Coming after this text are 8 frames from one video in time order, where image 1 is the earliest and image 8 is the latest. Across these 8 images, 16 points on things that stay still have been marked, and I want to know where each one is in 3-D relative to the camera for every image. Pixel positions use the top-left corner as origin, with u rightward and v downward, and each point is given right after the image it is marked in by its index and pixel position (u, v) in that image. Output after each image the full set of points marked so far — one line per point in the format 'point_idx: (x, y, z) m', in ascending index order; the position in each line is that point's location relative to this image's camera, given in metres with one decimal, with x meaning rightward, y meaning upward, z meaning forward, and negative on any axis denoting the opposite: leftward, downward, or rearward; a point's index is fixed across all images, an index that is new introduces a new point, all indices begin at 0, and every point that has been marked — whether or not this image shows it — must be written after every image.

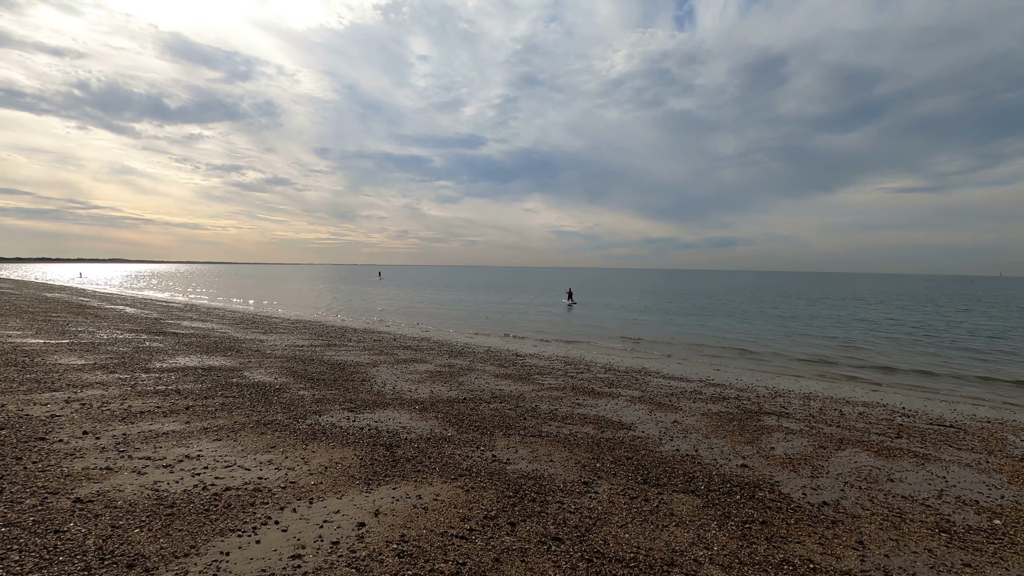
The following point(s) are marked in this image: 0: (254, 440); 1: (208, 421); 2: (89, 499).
0: (-4.9, -2.9, +9.9) m
1: (-6.5, -2.9, +11.1) m
2: (-5.5, -2.7, +6.7) m
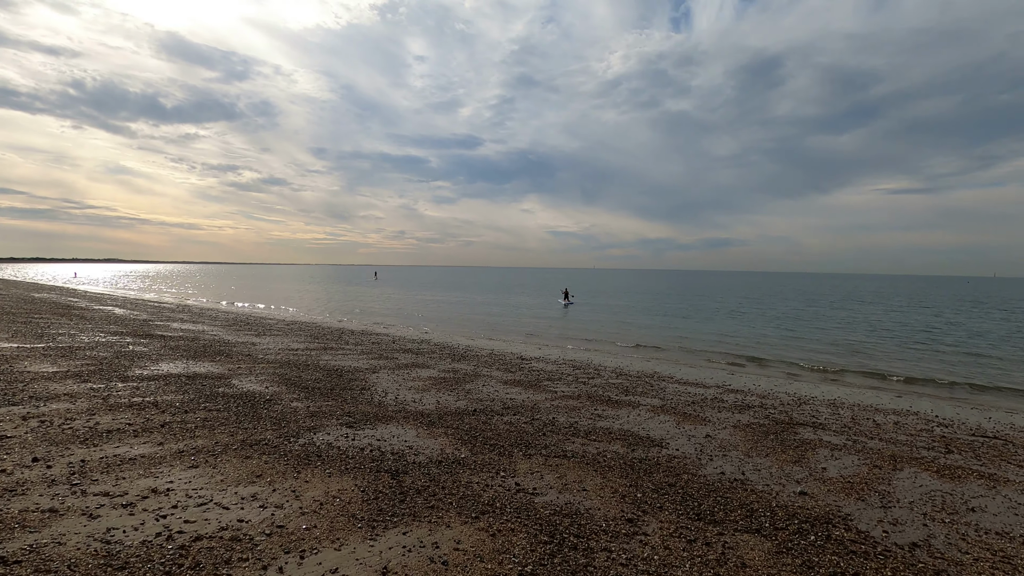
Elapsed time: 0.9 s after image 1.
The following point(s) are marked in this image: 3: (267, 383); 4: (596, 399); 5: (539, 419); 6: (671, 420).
0: (-4.5, -2.9, +8.5) m
1: (-6.1, -2.9, +9.6) m
2: (-5.0, -2.7, +5.2) m
3: (-7.8, -3.0, +16.4) m
4: (+2.9, -3.9, +18.1) m
5: (+0.7, -3.5, +13.8) m
6: (+4.6, -3.9, +15.0) m
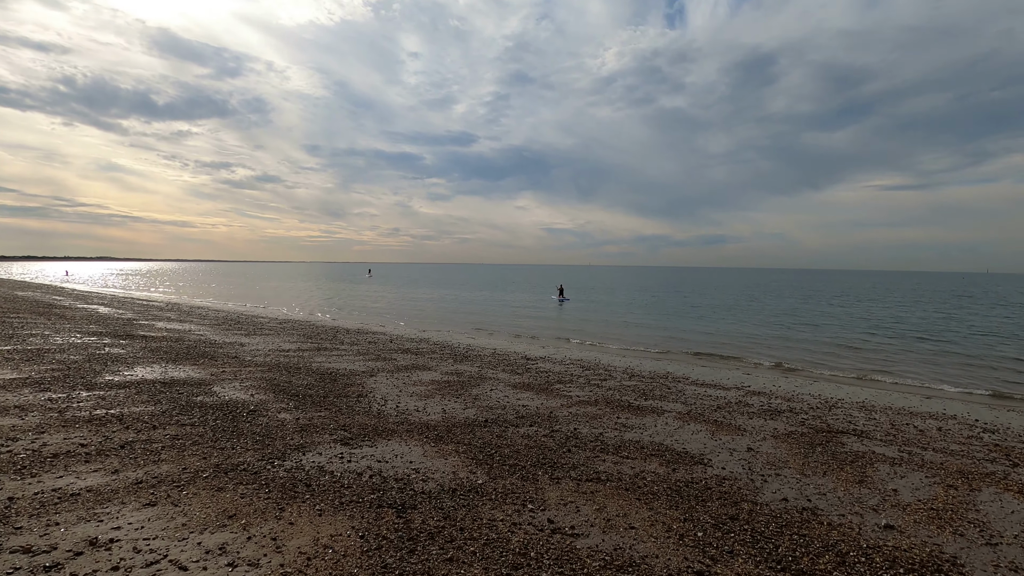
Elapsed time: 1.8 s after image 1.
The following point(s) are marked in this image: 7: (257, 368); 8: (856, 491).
0: (-4.1, -2.9, +6.8) m
1: (-5.6, -2.8, +8.0) m
2: (-4.5, -2.7, +3.6) m
3: (-7.4, -2.9, +14.8) m
4: (+3.3, -3.7, +16.5) m
5: (+1.1, -3.4, +12.3) m
6: (+5.0, -3.7, +13.5) m
7: (-9.1, -2.9, +18.4) m
8: (+6.3, -3.7, +9.4) m
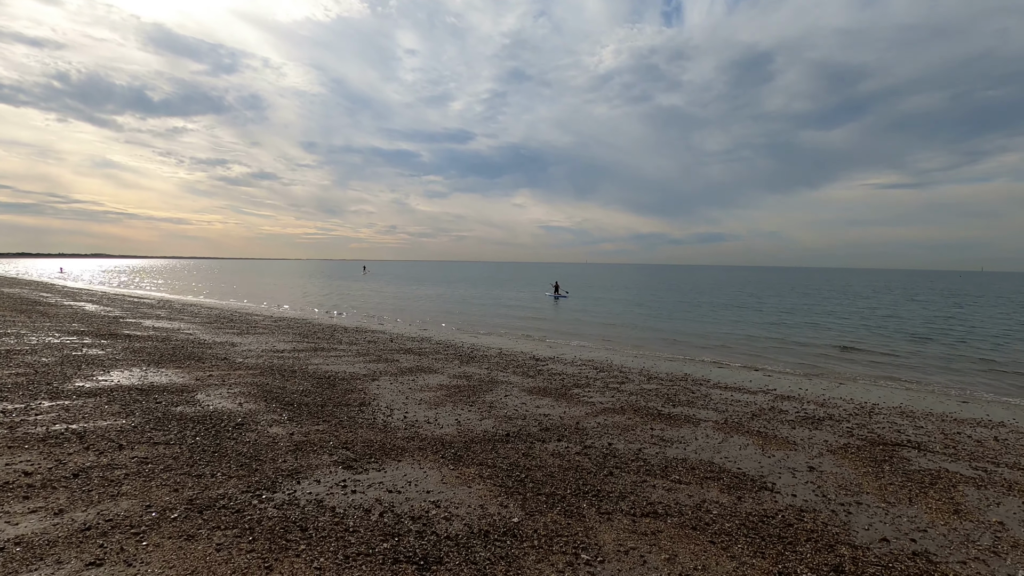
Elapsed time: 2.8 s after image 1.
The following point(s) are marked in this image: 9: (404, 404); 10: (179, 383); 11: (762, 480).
0: (-3.5, -2.8, +5.2) m
1: (-5.1, -2.7, +6.4) m
2: (-3.9, -2.6, +2.0) m
3: (-6.9, -2.8, +13.1) m
4: (+3.8, -3.6, +15.0) m
5: (+1.7, -3.3, +10.7) m
6: (+5.5, -3.6, +11.9) m
7: (-8.6, -2.7, +16.8) m
8: (+6.8, -3.6, +7.9) m
9: (-2.8, -3.0, +13.4) m
10: (-9.2, -2.6, +14.4) m
11: (+4.5, -3.5, +9.4) m
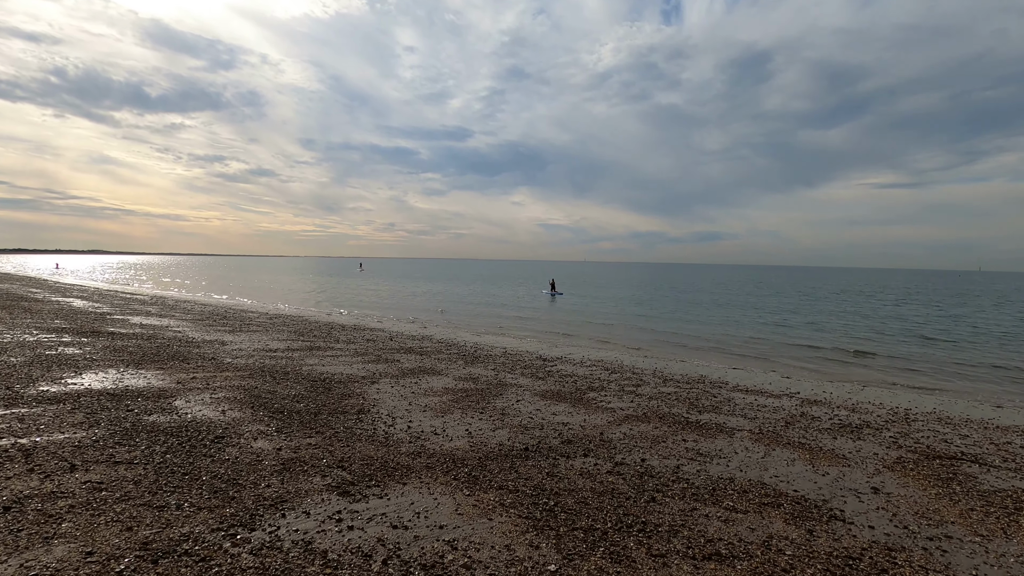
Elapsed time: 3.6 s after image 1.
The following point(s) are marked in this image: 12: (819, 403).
0: (-3.1, -2.7, +3.9) m
1: (-4.7, -2.6, +5.0) m
2: (-3.5, -2.5, +0.6) m
3: (-6.5, -2.6, +11.8) m
4: (+4.2, -3.5, +13.6) m
5: (+2.0, -3.2, +9.4) m
6: (+5.9, -3.5, +10.6) m
7: (-8.2, -2.5, +15.4) m
8: (+7.2, -3.5, +6.6) m
9: (-2.4, -2.9, +12.1) m
10: (-8.9, -2.5, +13.0) m
11: (+4.9, -3.4, +8.0) m
12: (+11.6, -4.3, +19.7) m
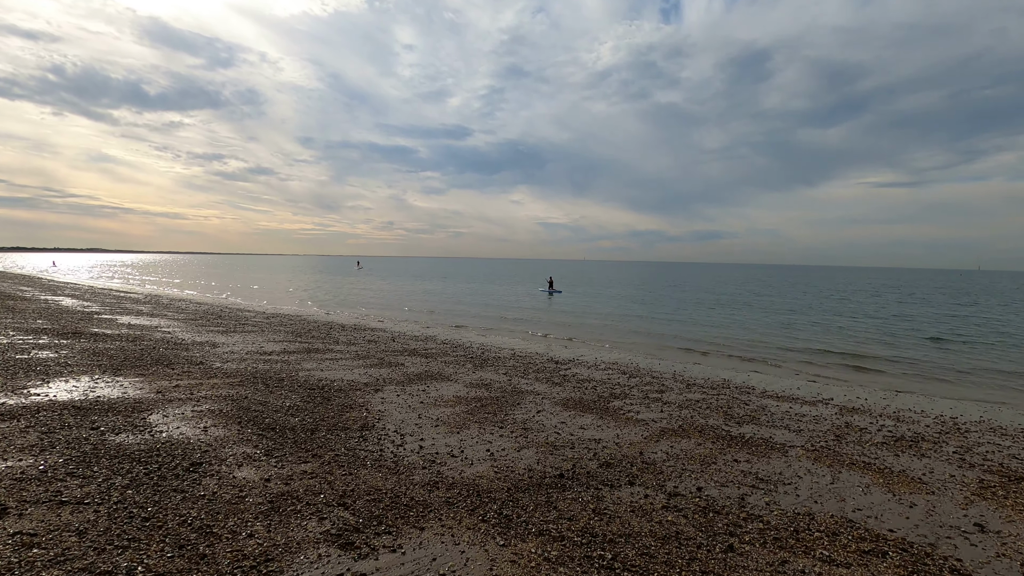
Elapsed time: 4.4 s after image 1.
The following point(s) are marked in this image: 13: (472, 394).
0: (-2.6, -2.6, +2.4) m
1: (-4.1, -2.5, +3.5) m
2: (-3.0, -2.5, -0.9) m
3: (-6.0, -2.6, +10.2) m
4: (+4.7, -3.4, +12.1) m
5: (+2.6, -3.1, +7.9) m
6: (+6.4, -3.5, +9.1) m
7: (-7.7, -2.5, +13.9) m
8: (+7.7, -3.5, +5.1) m
9: (-1.9, -2.8, +10.5) m
10: (-8.4, -2.4, +11.4) m
11: (+5.4, -3.3, +6.5) m
12: (+12.1, -4.3, +18.2) m
13: (-1.1, -3.0, +14.6) m
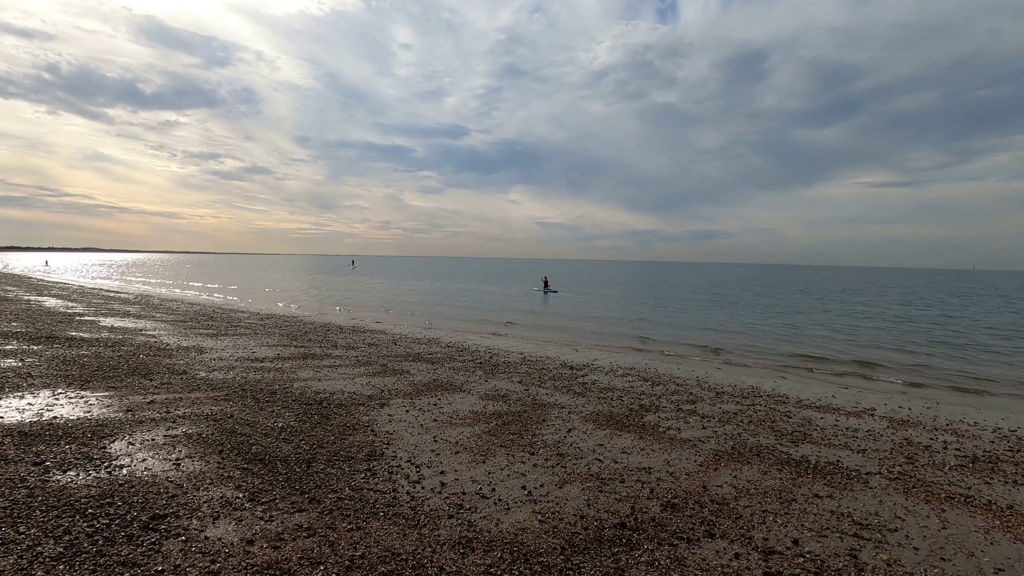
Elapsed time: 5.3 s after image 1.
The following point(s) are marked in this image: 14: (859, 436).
0: (-1.9, -2.7, +0.7) m
1: (-3.5, -2.6, +1.8) m
2: (-2.3, -2.5, -2.6) m
3: (-5.4, -2.6, +8.5) m
4: (+5.3, -3.5, +10.5) m
5: (+3.2, -3.2, +6.2) m
6: (+7.0, -3.5, +7.5) m
7: (-7.2, -2.5, +12.2) m
8: (+8.4, -3.5, +3.5) m
9: (-1.3, -2.8, +8.8) m
10: (-7.8, -2.4, +9.7) m
11: (+6.0, -3.4, +4.9) m
12: (+12.7, -4.3, +16.6) m
13: (-0.5, -3.0, +12.9) m
14: (+9.3, -3.9, +13.9) m
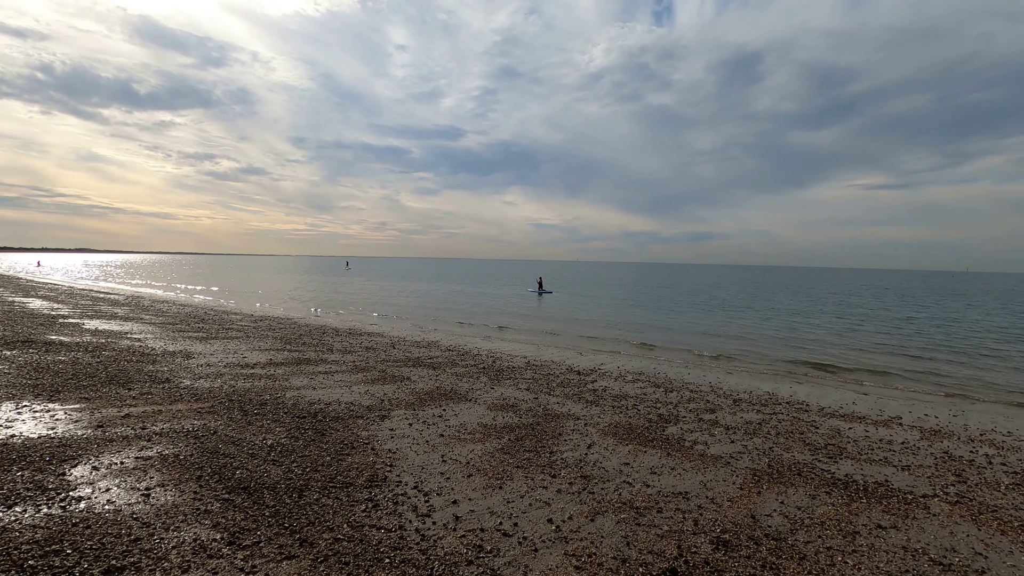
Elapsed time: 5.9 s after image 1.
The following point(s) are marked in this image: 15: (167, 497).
0: (-1.5, -2.7, -0.4) m
1: (-3.1, -2.6, +0.7) m
2: (-1.9, -2.5, -3.6) m
3: (-5.1, -2.6, +7.4) m
4: (+5.5, -3.5, +9.4) m
5: (+3.5, -3.2, +5.2) m
6: (+7.3, -3.6, +6.5) m
7: (-6.9, -2.5, +11.1) m
8: (+8.7, -3.6, +2.5) m
9: (-1.0, -2.9, +7.8) m
10: (-7.5, -2.4, +8.6) m
11: (+6.4, -3.4, +3.9) m
12: (+12.9, -4.4, +15.7) m
13: (-0.3, -3.0, +11.8) m
14: (+9.6, -4.0, +12.9) m
15: (-4.4, -2.7, +6.7) m
